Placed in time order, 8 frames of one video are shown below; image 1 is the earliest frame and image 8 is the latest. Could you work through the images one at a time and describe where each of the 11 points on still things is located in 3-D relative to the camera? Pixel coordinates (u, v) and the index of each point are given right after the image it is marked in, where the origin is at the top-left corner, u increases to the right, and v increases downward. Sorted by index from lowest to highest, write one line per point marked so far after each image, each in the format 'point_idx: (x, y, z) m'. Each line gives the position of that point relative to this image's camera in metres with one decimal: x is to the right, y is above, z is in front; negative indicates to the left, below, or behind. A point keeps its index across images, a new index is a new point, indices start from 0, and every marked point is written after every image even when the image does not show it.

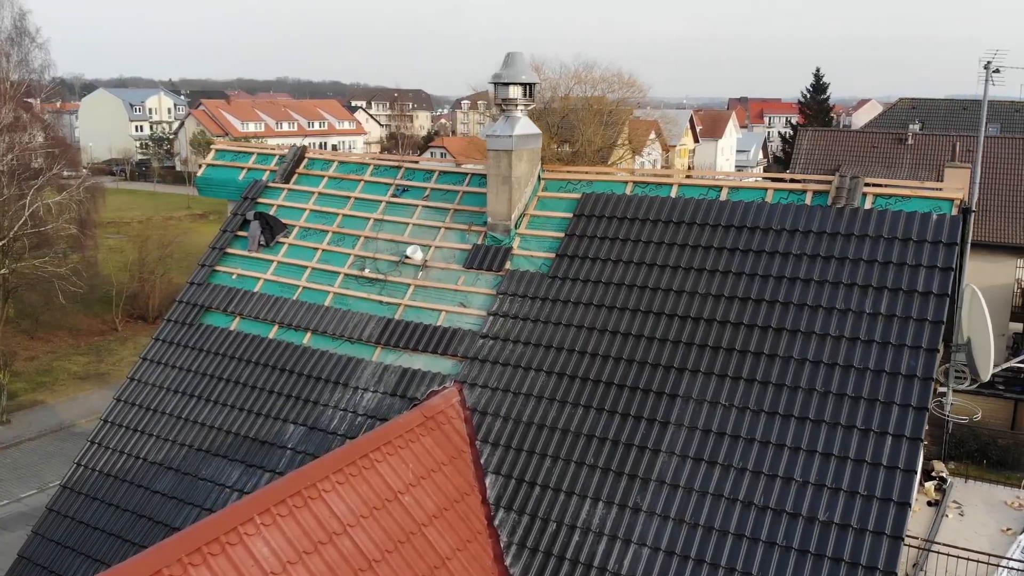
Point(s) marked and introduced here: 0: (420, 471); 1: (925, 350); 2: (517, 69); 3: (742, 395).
0: (-0.7, -1.4, +5.6) m
1: (+3.2, -0.5, +5.7) m
2: (+0.1, +2.3, +7.9) m
3: (+1.8, -0.8, +5.8) m
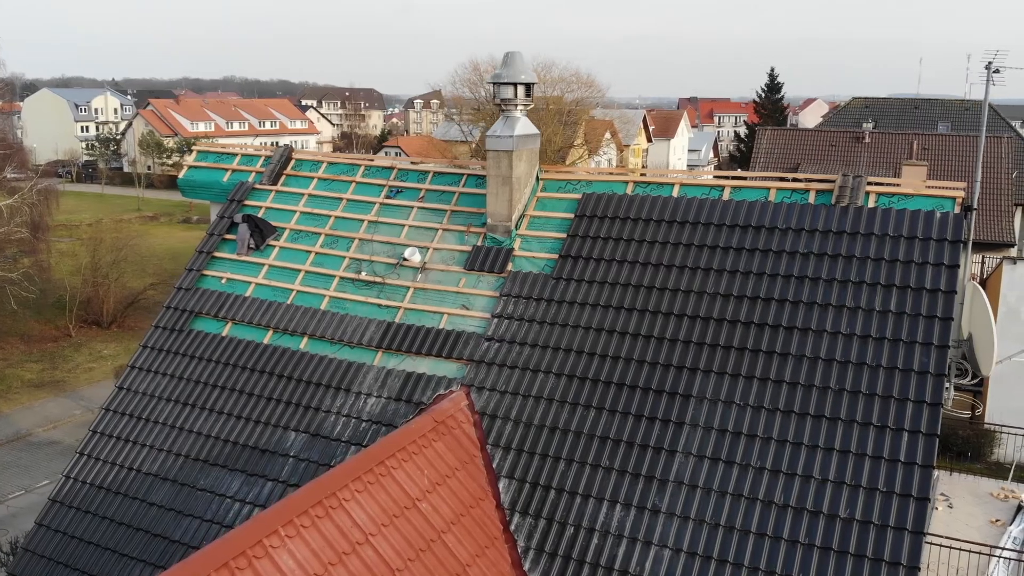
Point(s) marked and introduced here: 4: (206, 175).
0: (-0.6, -1.4, +5.5) m
1: (+3.3, -0.5, +5.7) m
2: (+0.1, +2.3, +7.8) m
3: (+1.9, -0.8, +5.8) m
4: (-4.2, +1.5, +10.1) m
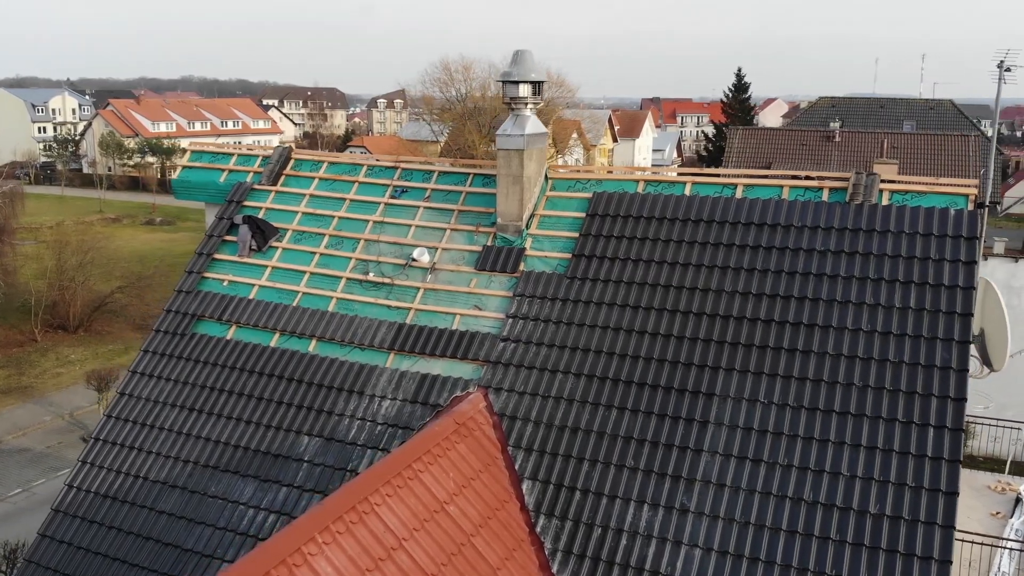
0: (-0.4, -1.4, +5.4) m
1: (+3.5, -0.4, +5.8) m
2: (+0.2, +2.3, +7.8) m
3: (+2.1, -0.8, +5.8) m
4: (-4.1, +1.5, +9.9) m
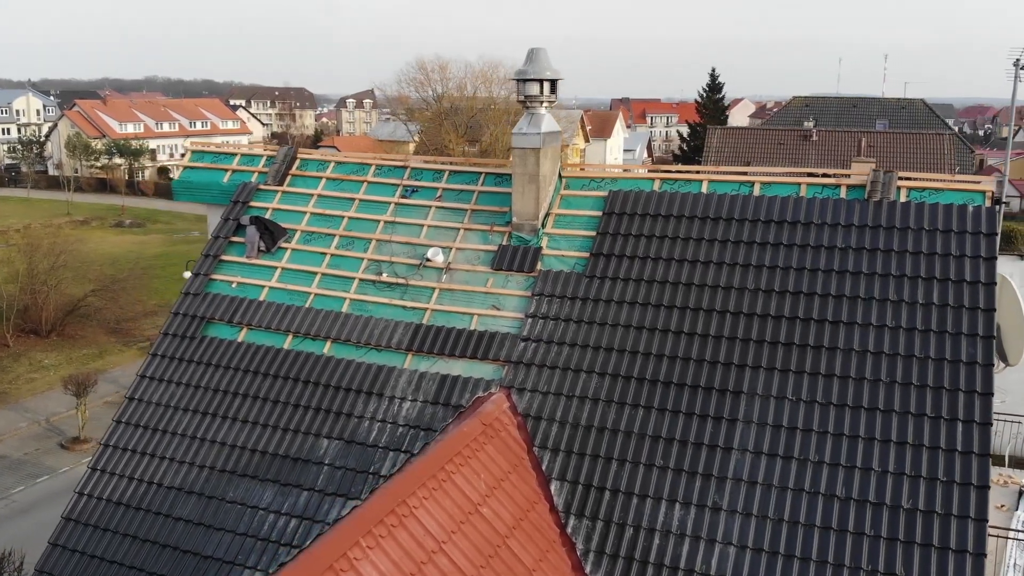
0: (-0.1, -1.4, +5.4) m
1: (+3.7, -0.4, +5.8) m
2: (+0.3, +2.3, +7.7) m
3: (+2.3, -0.8, +5.9) m
4: (-4.0, +1.5, +9.8) m
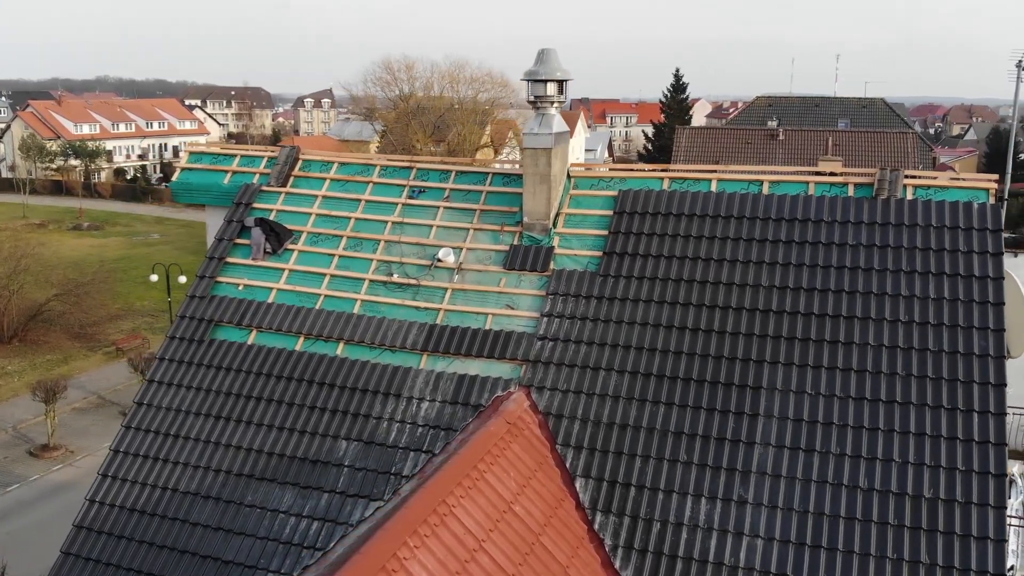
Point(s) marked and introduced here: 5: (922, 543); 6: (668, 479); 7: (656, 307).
0: (+0.1, -1.4, +5.4) m
1: (+3.9, -0.3, +6.0) m
2: (+0.4, +2.4, +7.8) m
3: (+2.5, -0.8, +6.0) m
4: (-4.0, +1.4, +9.7) m
5: (+2.8, -1.8, +5.2) m
6: (+1.2, -1.5, +5.8) m
7: (+1.3, -0.2, +6.7) m
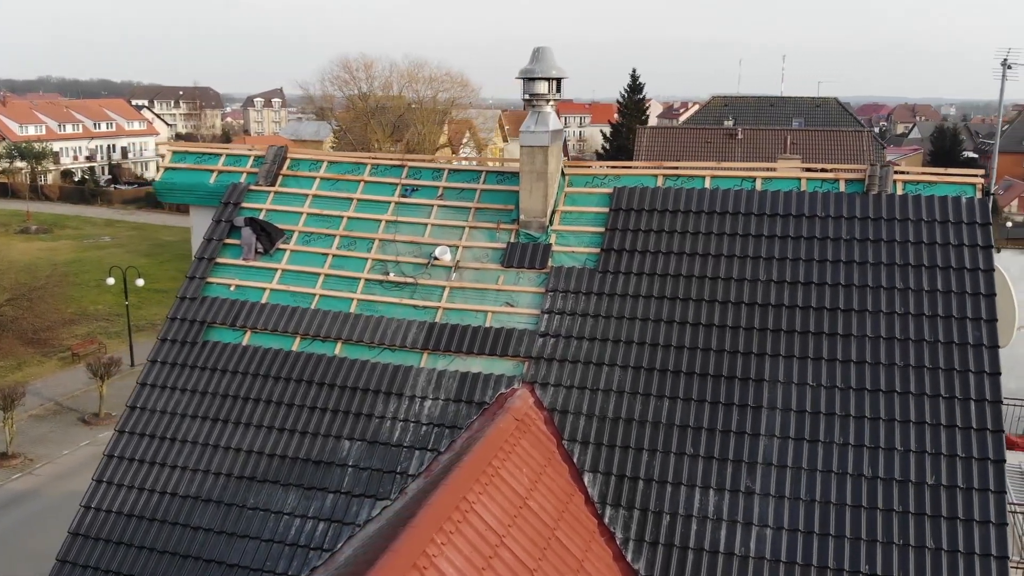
0: (+0.2, -1.4, +5.4) m
1: (+3.9, -0.3, +6.2) m
2: (+0.3, +2.4, +7.8) m
3: (+2.6, -0.7, +6.1) m
4: (-4.1, +1.4, +9.5) m
5: (+2.9, -1.7, +5.3) m
6: (+1.3, -1.4, +5.8) m
7: (+1.3, -0.1, +6.8) m
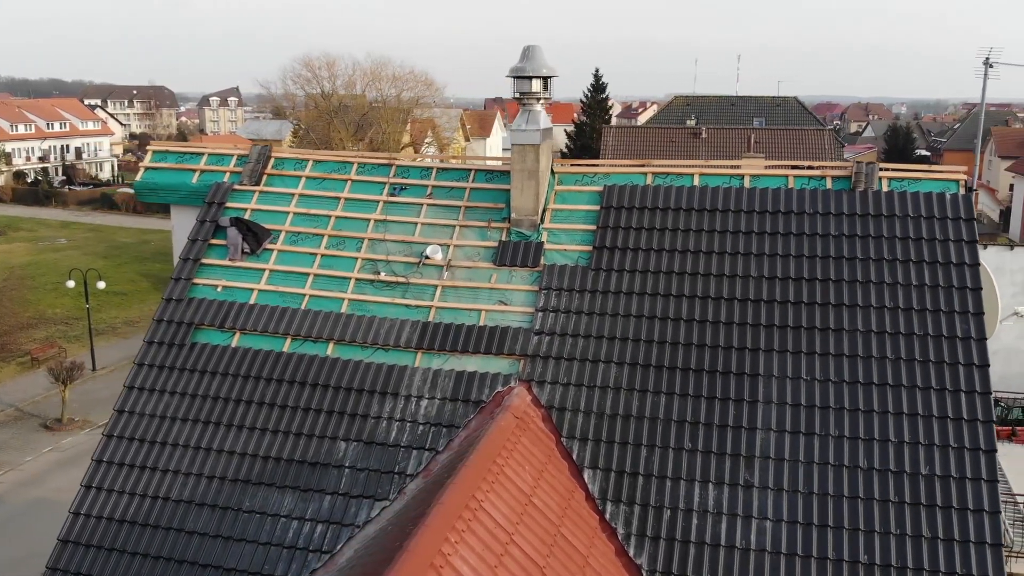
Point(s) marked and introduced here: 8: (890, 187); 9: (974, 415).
0: (+0.2, -1.4, +5.5) m
1: (+3.9, -0.2, +6.3) m
2: (+0.2, +2.4, +7.8) m
3: (+2.5, -0.7, +6.2) m
4: (-4.3, +1.4, +9.3) m
5: (+3.0, -1.7, +5.5) m
6: (+1.3, -1.4, +5.9) m
7: (+1.3, -0.1, +6.9) m
8: (+3.7, +1.0, +7.5) m
9: (+3.6, -1.0, +5.8) m
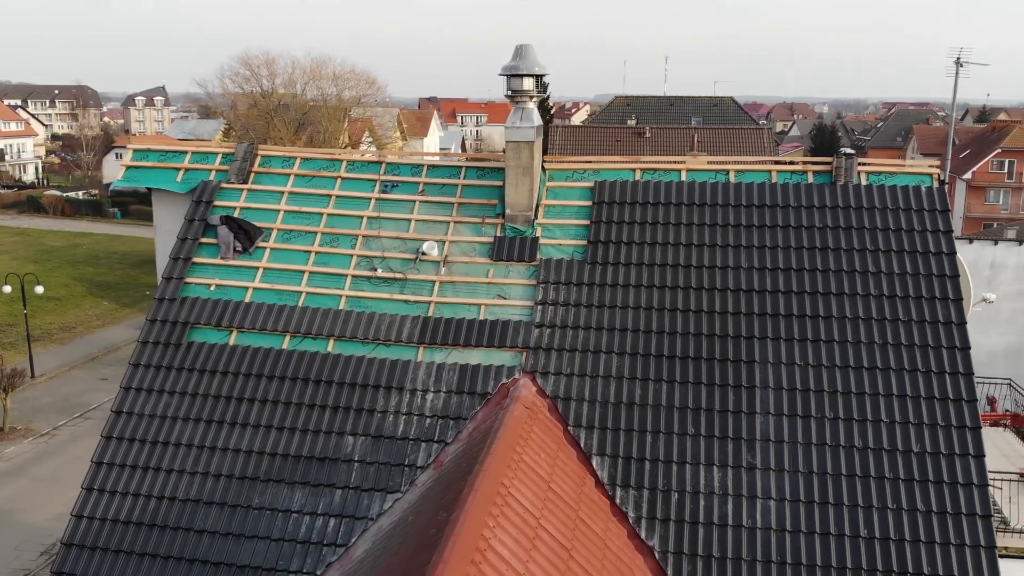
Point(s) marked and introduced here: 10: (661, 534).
0: (+0.3, -1.3, +5.6) m
1: (+3.9, -0.1, +6.7) m
2: (+0.1, +2.5, +8.0) m
3: (+2.6, -0.6, +6.5) m
4: (-4.5, +1.4, +9.2) m
5: (+3.1, -1.6, +5.8) m
6: (+1.4, -1.3, +6.1) m
7: (+1.3, 0.0, +7.1) m
8: (+3.7, +1.1, +7.8) m
9: (+3.7, -0.9, +6.2) m
10: (+1.1, -1.9, +5.8) m
